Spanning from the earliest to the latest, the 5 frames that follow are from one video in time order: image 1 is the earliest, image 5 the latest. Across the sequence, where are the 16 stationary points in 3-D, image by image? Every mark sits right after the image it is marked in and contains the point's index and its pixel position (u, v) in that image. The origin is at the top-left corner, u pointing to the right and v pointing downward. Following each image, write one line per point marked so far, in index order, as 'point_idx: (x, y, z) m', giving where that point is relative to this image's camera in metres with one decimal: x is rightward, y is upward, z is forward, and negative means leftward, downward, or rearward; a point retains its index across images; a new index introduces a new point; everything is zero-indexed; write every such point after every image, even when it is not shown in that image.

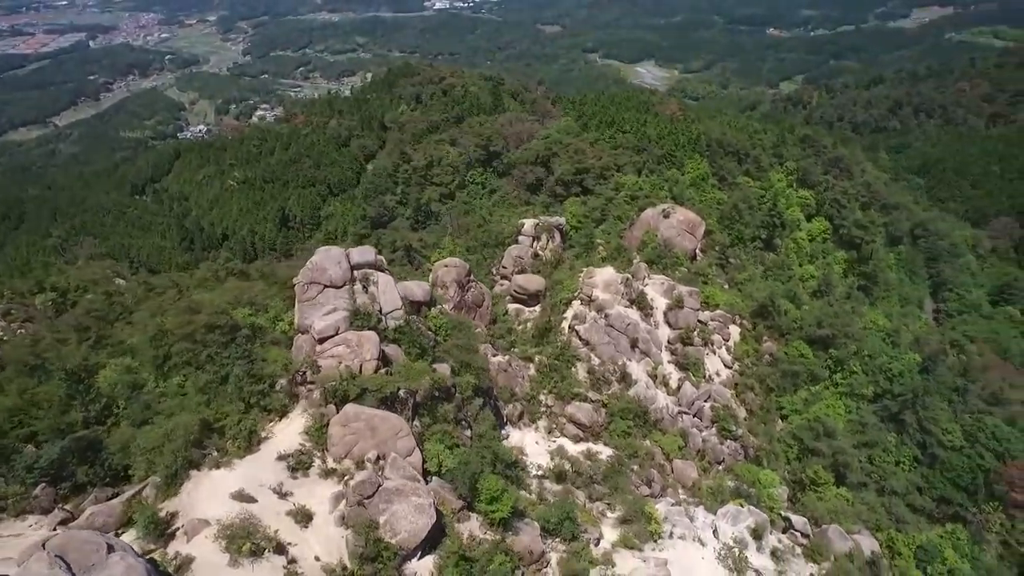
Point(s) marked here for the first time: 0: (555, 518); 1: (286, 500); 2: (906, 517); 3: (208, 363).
0: (+0.8, -4.3, +12.2) m
1: (-3.5, -3.4, +10.5) m
2: (+11.9, -6.8, +19.6) m
3: (-6.4, -1.6, +13.9) m
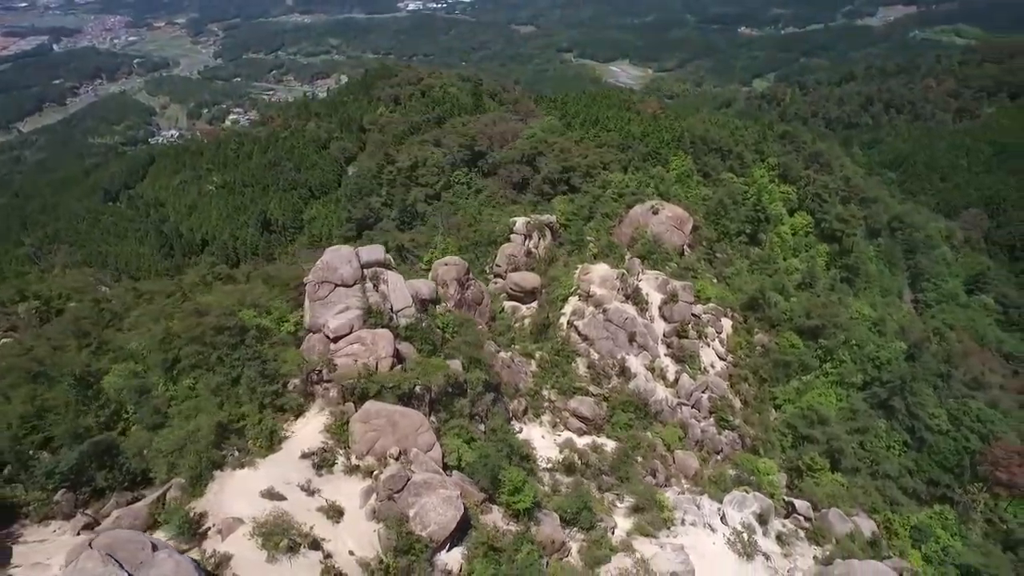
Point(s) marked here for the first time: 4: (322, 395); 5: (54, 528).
0: (+1.2, -4.2, +12.4) m
1: (-3.1, -3.4, +10.6) m
2: (+12.0, -6.5, +20.2) m
3: (-6.2, -1.6, +13.9) m
4: (-3.7, -2.1, +12.7) m
5: (-7.2, -3.8, +10.2) m
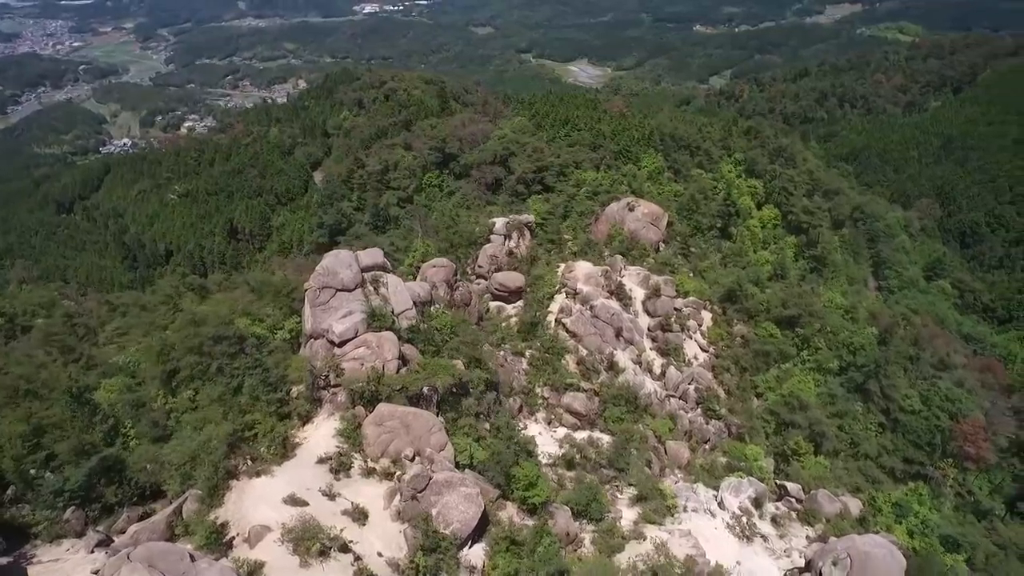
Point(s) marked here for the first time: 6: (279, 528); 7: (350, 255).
0: (+1.4, -4.1, +12.6) m
1: (-2.8, -3.4, +10.6) m
2: (+11.8, -6.1, +21.0) m
3: (-6.2, -1.8, +13.7) m
4: (-3.5, -2.2, +12.7) m
5: (-6.8, -4.0, +10.0) m
6: (-3.5, -3.6, +9.8) m
7: (-3.6, +0.7, +14.7) m
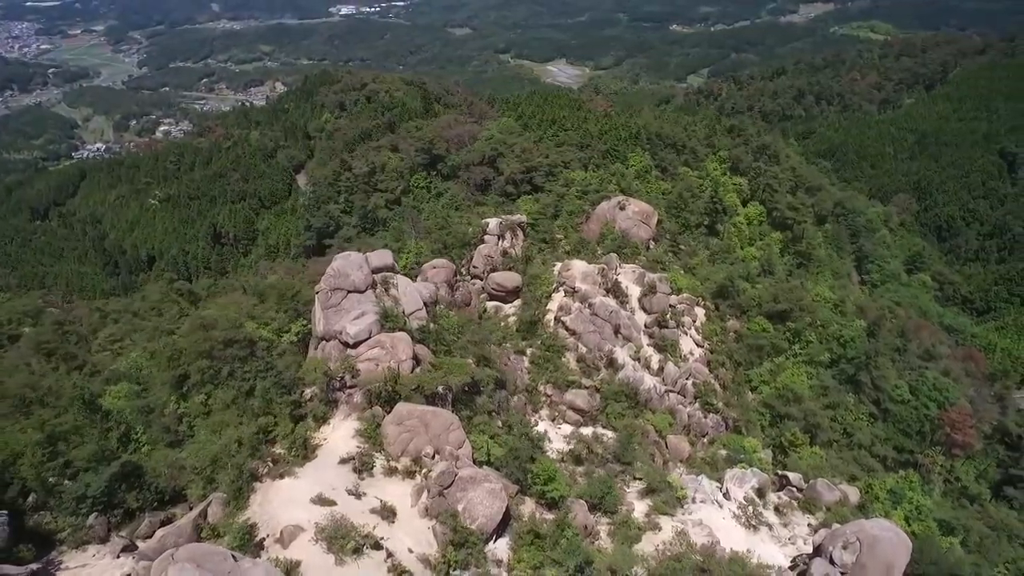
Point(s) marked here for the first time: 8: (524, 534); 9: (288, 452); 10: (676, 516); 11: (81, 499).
0: (+1.7, -4.0, +12.9) m
1: (-2.5, -3.5, +10.7) m
2: (+11.9, -5.8, +21.5) m
3: (-5.9, -1.9, +13.8) m
4: (-3.3, -2.2, +12.7) m
5: (-6.5, -4.1, +10.0) m
6: (-3.1, -3.7, +9.9) m
7: (-3.5, +0.7, +14.8) m
8: (+0.2, -4.0, +10.6) m
9: (-4.0, -2.9, +11.7) m
10: (+3.6, -5.0, +14.4) m
11: (-6.9, -3.4, +10.5) m
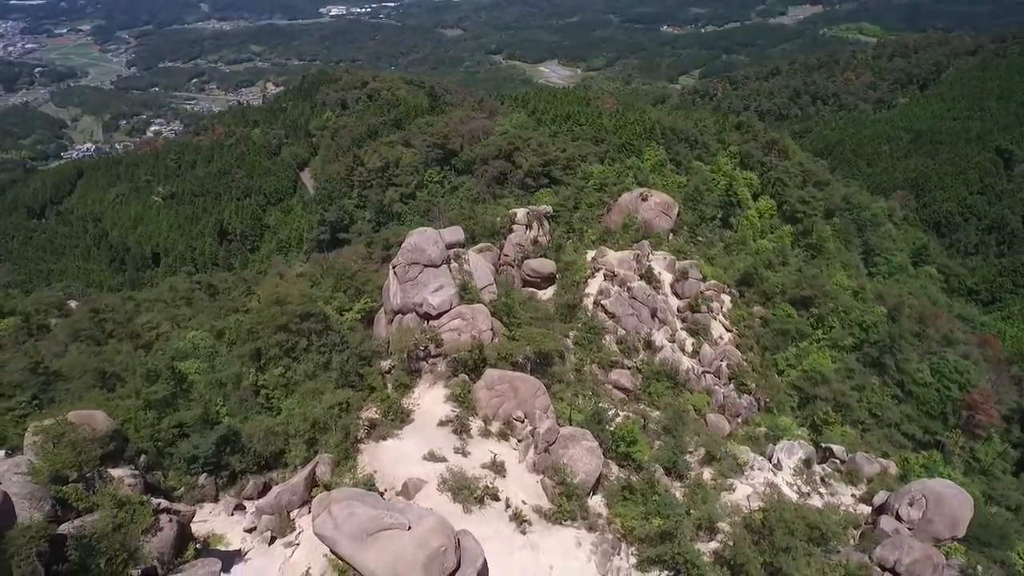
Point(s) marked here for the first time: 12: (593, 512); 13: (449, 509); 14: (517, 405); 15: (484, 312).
0: (+3.2, -3.5, +13.4) m
1: (-0.9, -2.9, +11.2) m
2: (+13.3, -5.3, +22.2) m
3: (-4.4, -1.4, +14.1) m
4: (-1.7, -1.7, +13.2) m
5: (-4.9, -3.5, +10.4) m
6: (-1.5, -3.1, +10.3) m
7: (-2.0, +1.2, +15.2) m
8: (+1.8, -3.4, +11.1) m
9: (-2.5, -2.4, +12.1) m
10: (+5.1, -4.5, +15.0) m
11: (-5.4, -2.8, +10.8) m
12: (+1.3, -3.7, +10.6) m
13: (-1.2, -3.4, +9.9) m
14: (0.0, -2.2, +12.1) m
15: (-0.7, -0.5, +13.7) m
